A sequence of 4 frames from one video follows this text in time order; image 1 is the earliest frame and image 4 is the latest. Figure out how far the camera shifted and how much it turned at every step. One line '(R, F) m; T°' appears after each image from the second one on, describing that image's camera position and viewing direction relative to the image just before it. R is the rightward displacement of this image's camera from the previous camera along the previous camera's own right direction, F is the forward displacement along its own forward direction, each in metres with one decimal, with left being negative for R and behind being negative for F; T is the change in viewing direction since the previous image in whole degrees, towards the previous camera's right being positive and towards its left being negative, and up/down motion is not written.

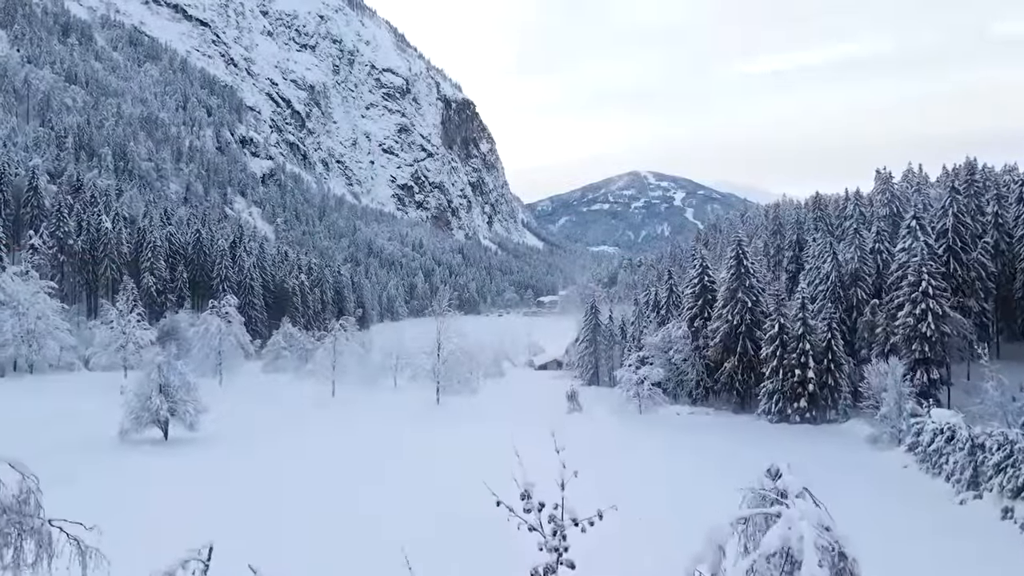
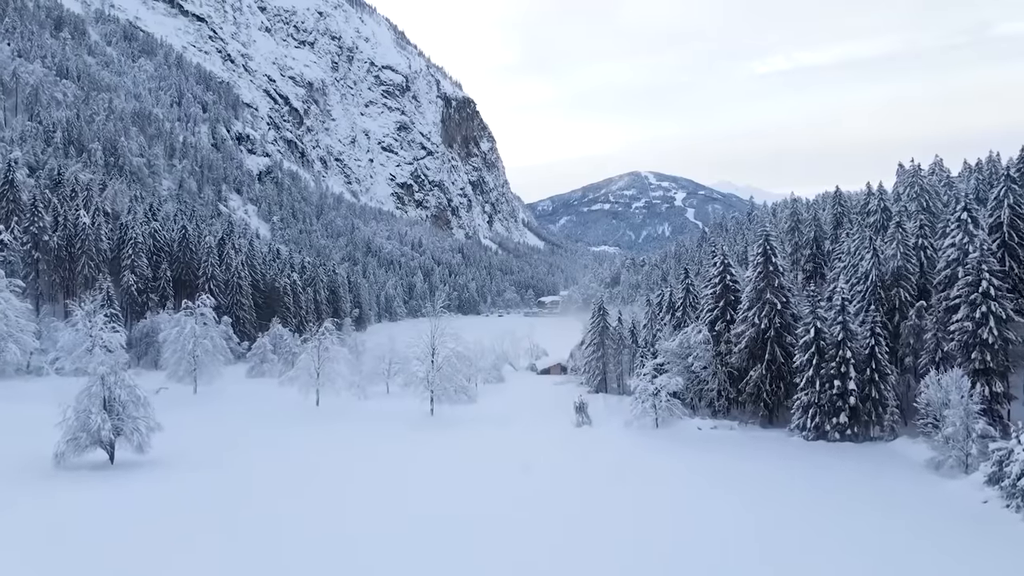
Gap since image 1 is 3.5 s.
(-0.2, +5.3) m; 0°
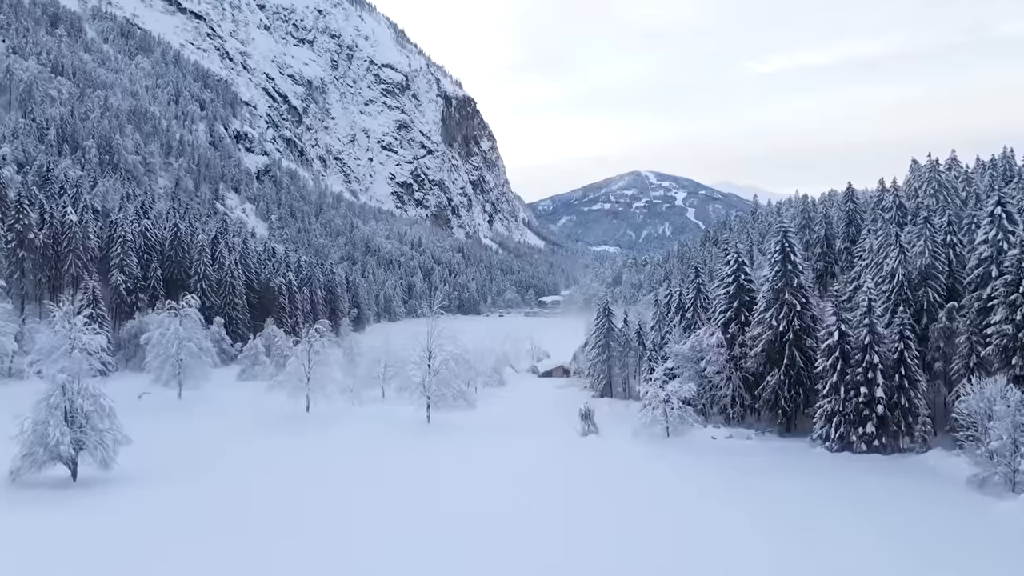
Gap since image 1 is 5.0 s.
(-0.1, +2.9) m; 0°
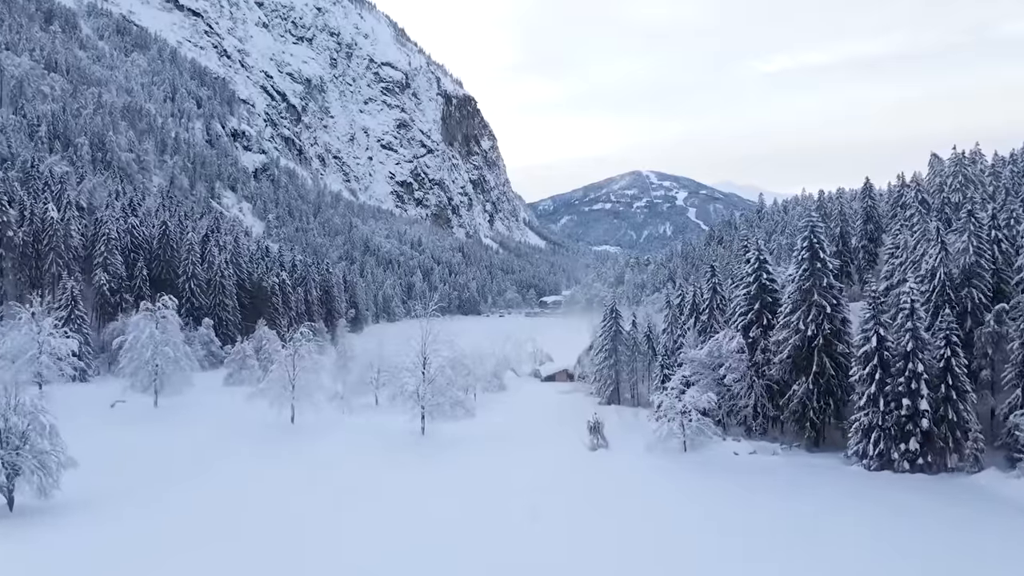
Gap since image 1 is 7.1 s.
(-0.1, +3.9) m; 0°
